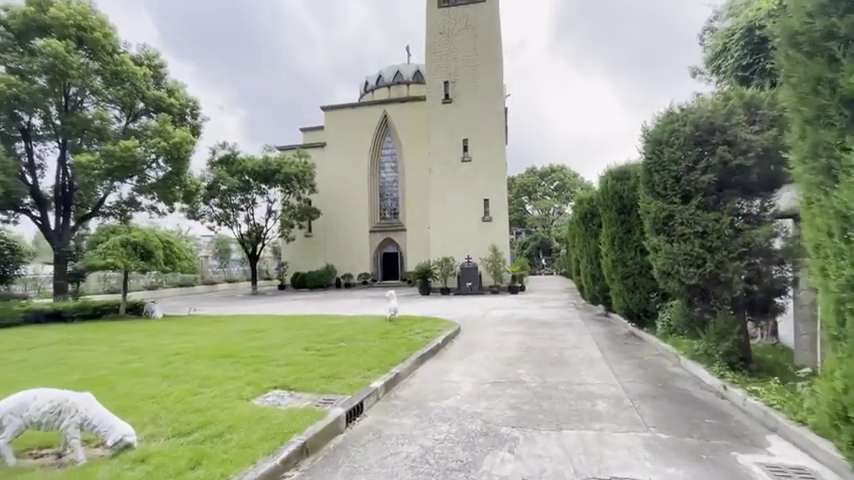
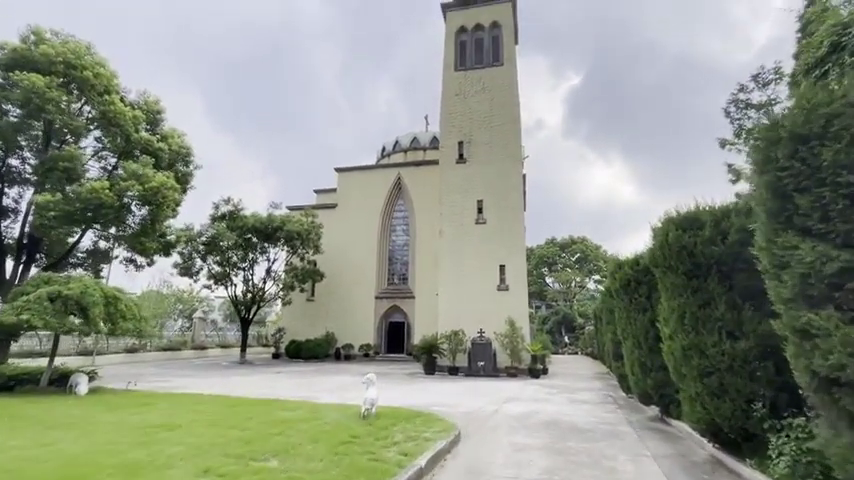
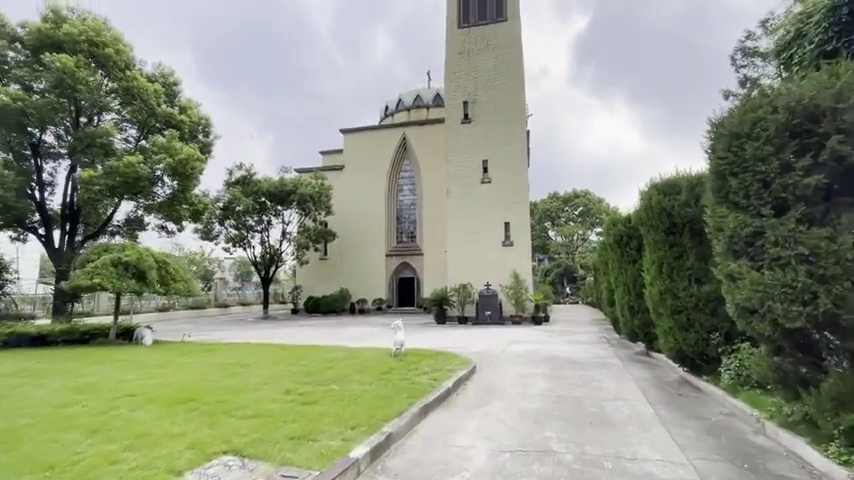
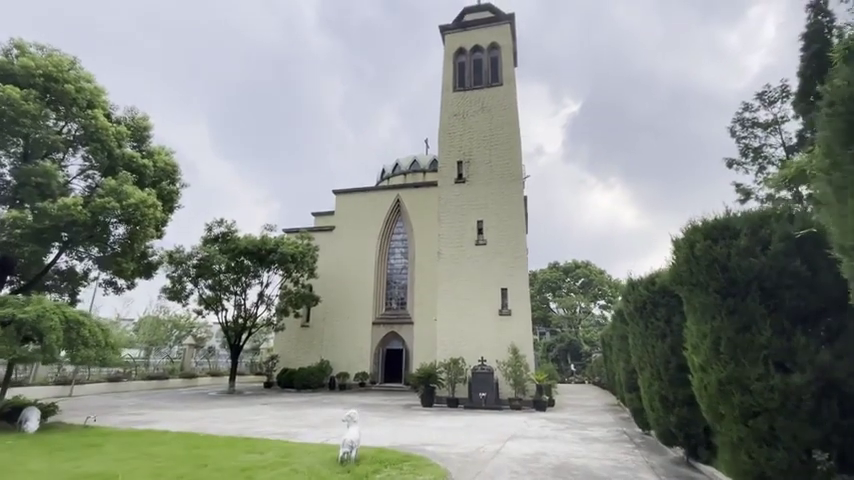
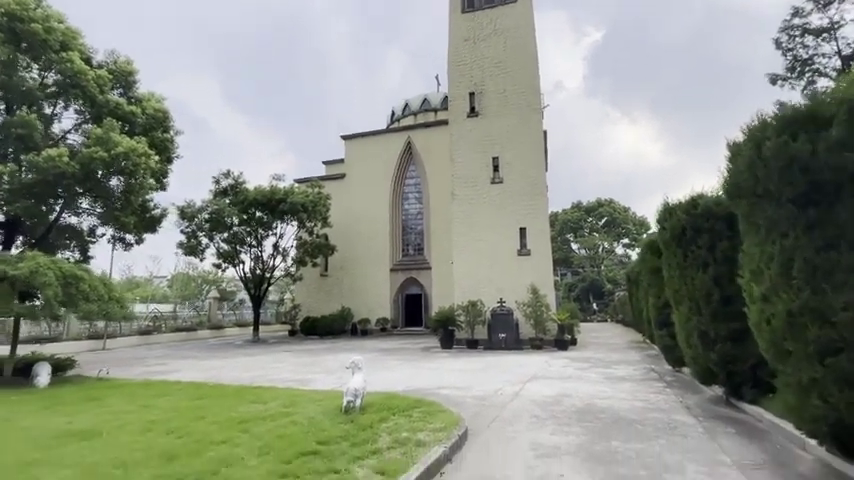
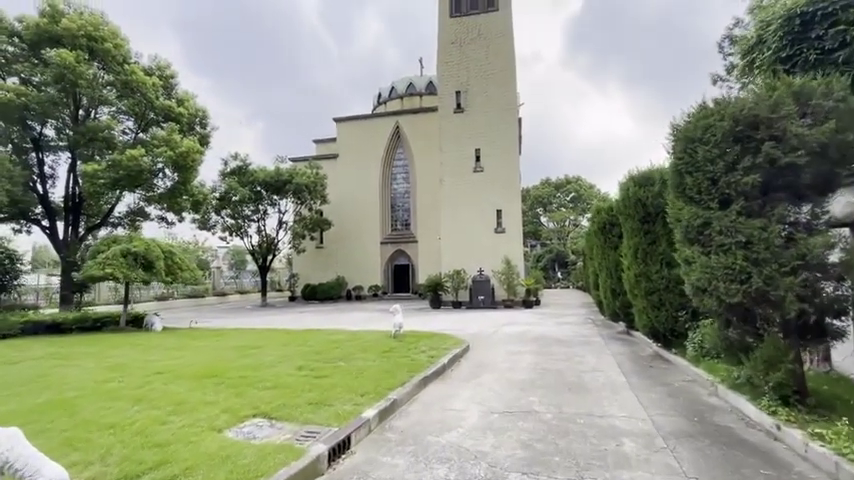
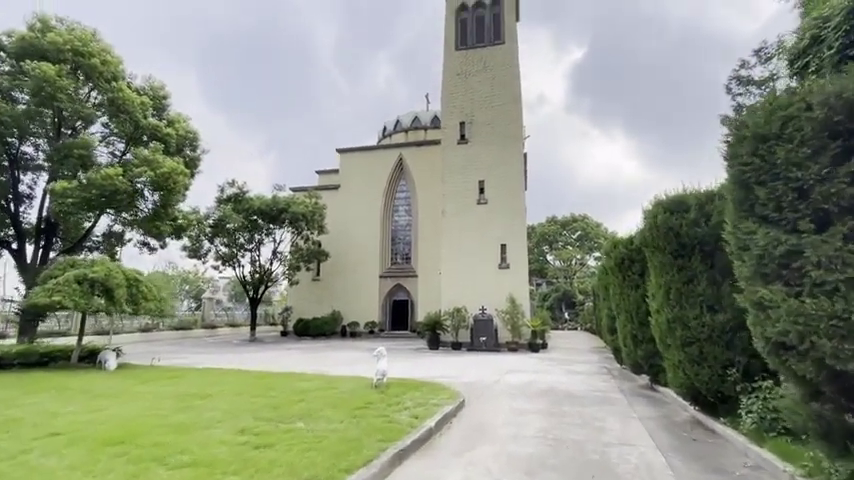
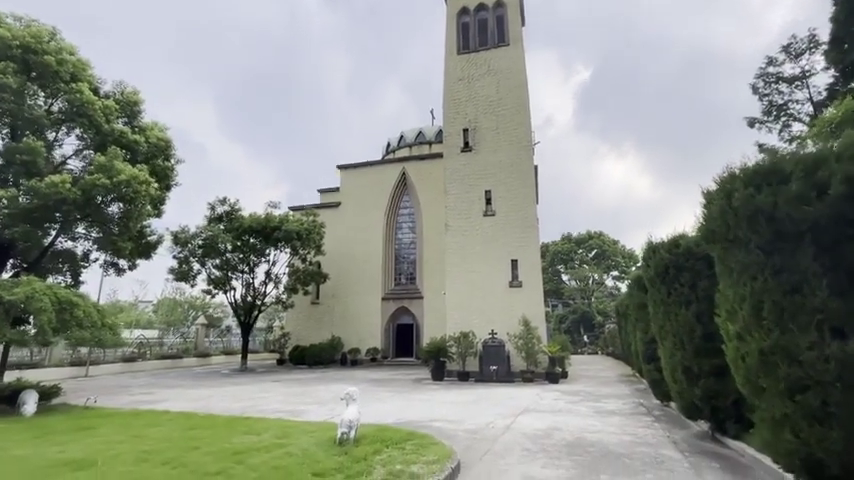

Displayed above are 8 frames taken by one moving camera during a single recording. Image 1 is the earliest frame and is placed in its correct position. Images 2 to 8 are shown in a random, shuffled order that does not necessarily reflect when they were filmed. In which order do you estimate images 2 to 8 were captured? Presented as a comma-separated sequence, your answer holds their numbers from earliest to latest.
6, 3, 7, 2, 4, 8, 5
